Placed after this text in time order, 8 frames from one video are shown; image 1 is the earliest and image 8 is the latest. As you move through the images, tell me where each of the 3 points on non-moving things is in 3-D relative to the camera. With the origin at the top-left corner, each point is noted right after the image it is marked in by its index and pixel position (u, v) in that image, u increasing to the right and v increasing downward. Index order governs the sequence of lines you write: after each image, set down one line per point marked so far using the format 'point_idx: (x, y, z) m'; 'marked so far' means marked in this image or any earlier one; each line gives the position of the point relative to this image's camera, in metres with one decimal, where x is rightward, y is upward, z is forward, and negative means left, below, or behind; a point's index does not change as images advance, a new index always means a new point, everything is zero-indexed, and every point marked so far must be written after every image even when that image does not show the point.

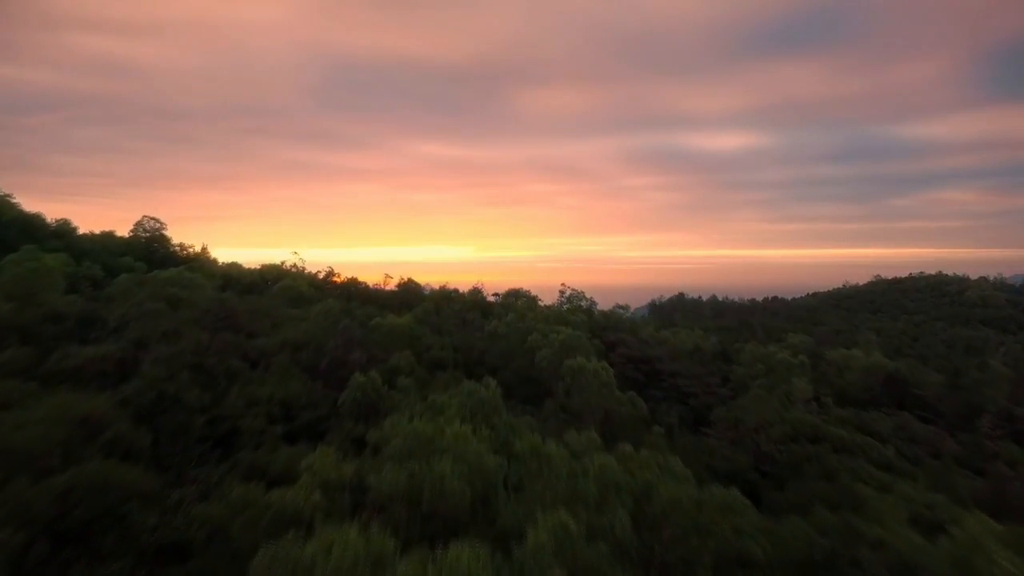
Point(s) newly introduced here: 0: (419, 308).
0: (-3.1, -0.6, +12.7) m
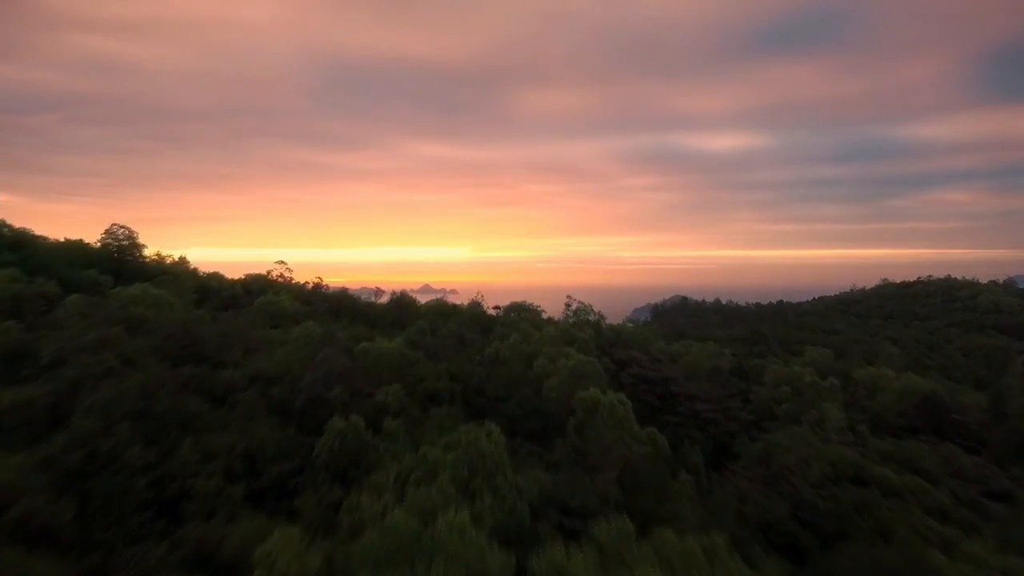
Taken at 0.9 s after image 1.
0: (-3.0, -1.1, +11.5) m
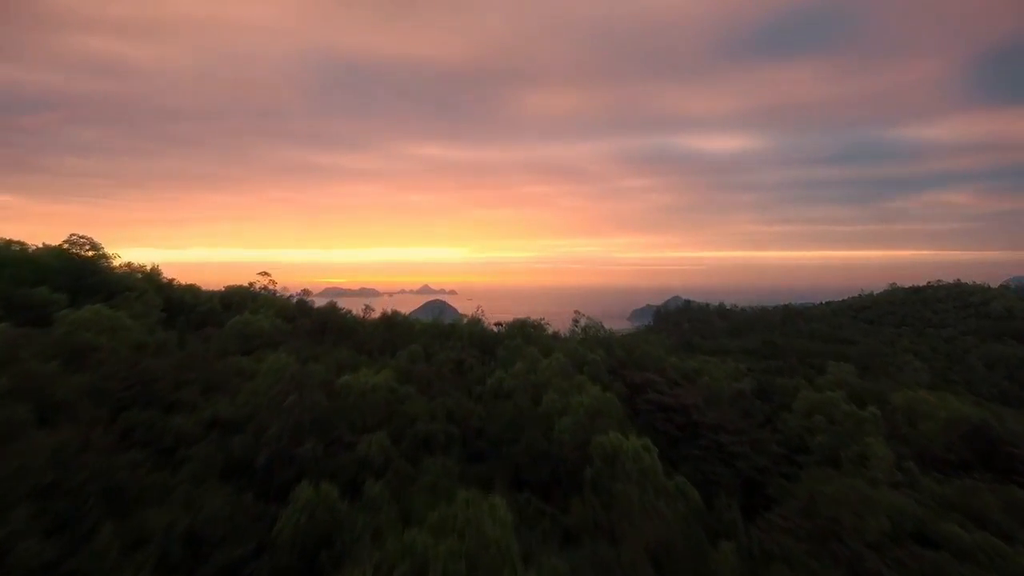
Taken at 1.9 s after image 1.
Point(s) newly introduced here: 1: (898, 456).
0: (-2.9, -1.7, +10.2) m
1: (+10.5, -4.6, +10.5) m
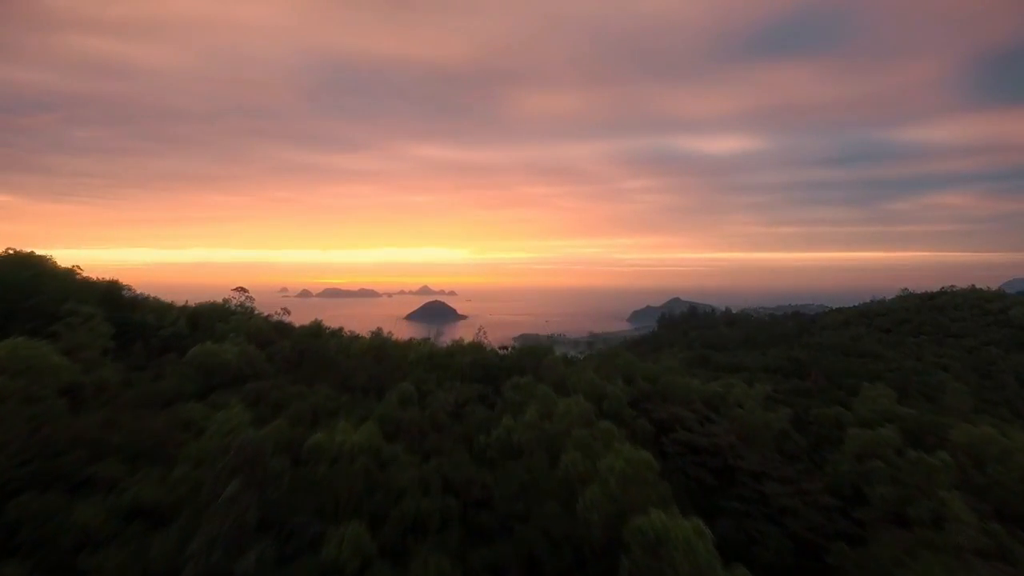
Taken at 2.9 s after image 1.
0: (-2.7, -2.3, +8.6) m
1: (+10.7, -5.2, +8.8) m
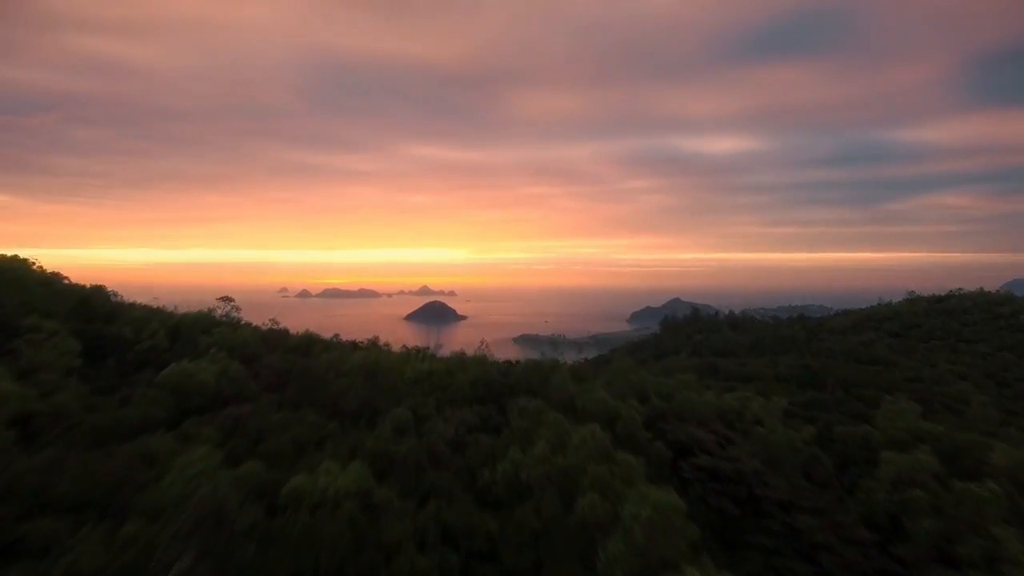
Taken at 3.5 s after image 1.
0: (-2.5, -2.6, +7.7) m
1: (+10.8, -5.5, +8.0) m
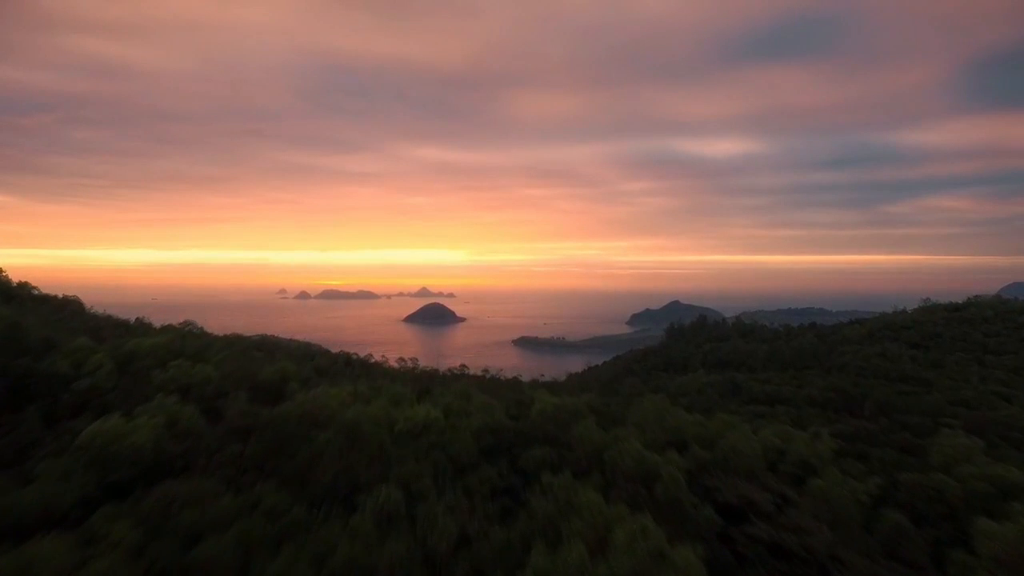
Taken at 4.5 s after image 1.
0: (-2.2, -3.2, +5.9) m
1: (+11.1, -6.2, +6.2) m
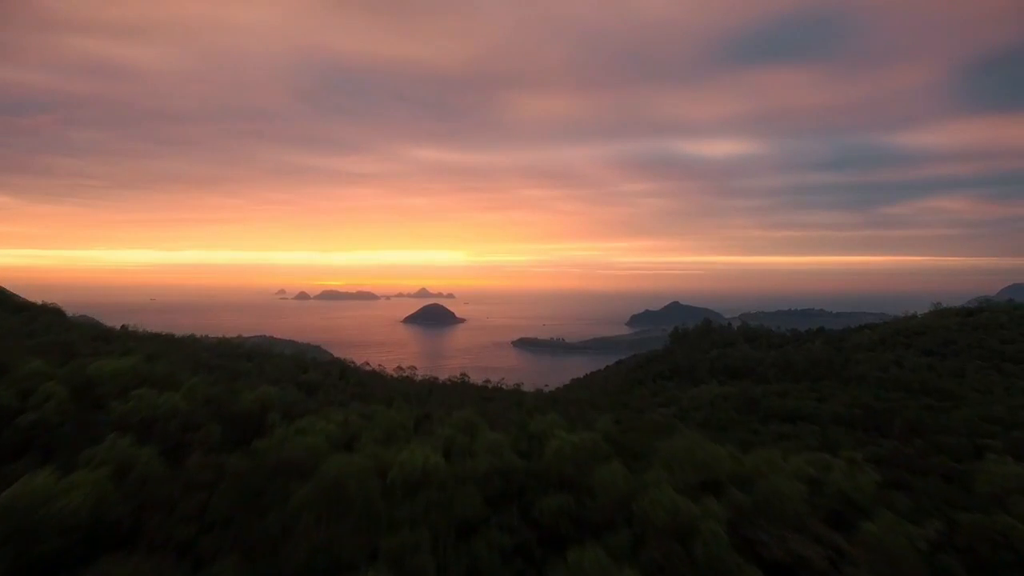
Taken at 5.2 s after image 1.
0: (-2.0, -3.6, +4.6) m
1: (+11.4, -6.6, +5.0) m
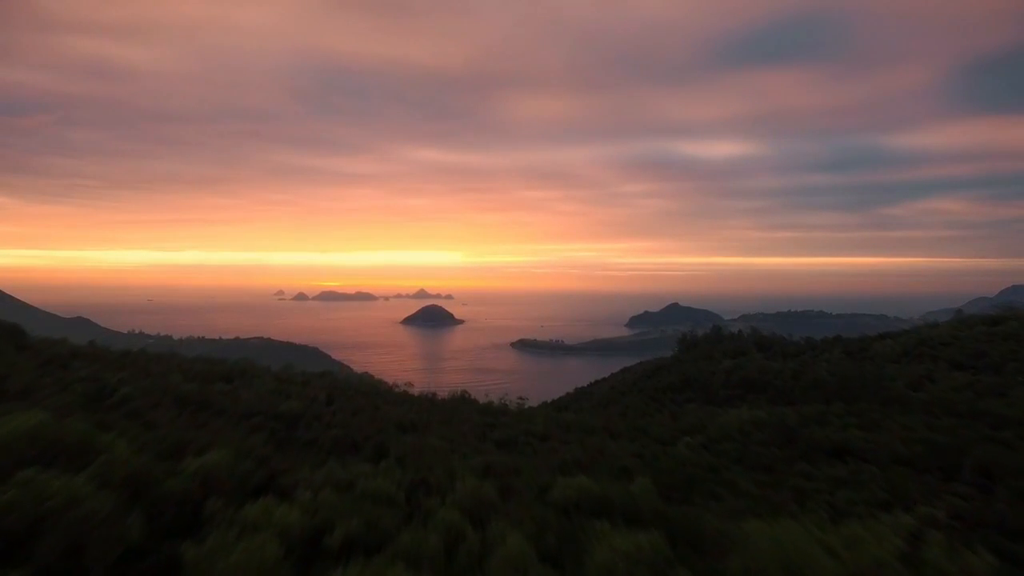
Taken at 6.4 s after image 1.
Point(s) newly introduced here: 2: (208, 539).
0: (-1.5, -4.3, +2.3) m
1: (+11.8, -7.3, +2.7) m
2: (-4.8, -3.7, +5.9) m
